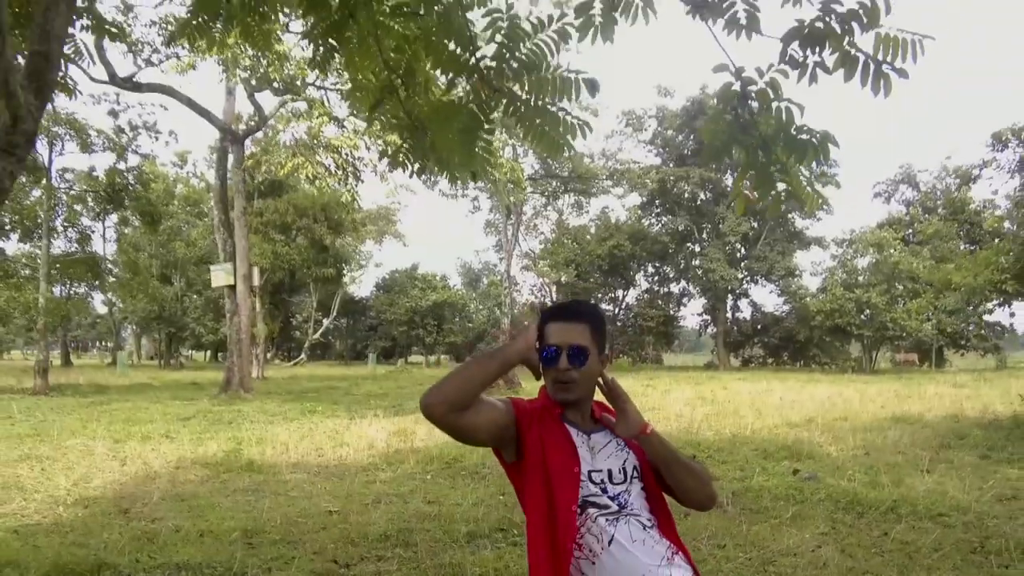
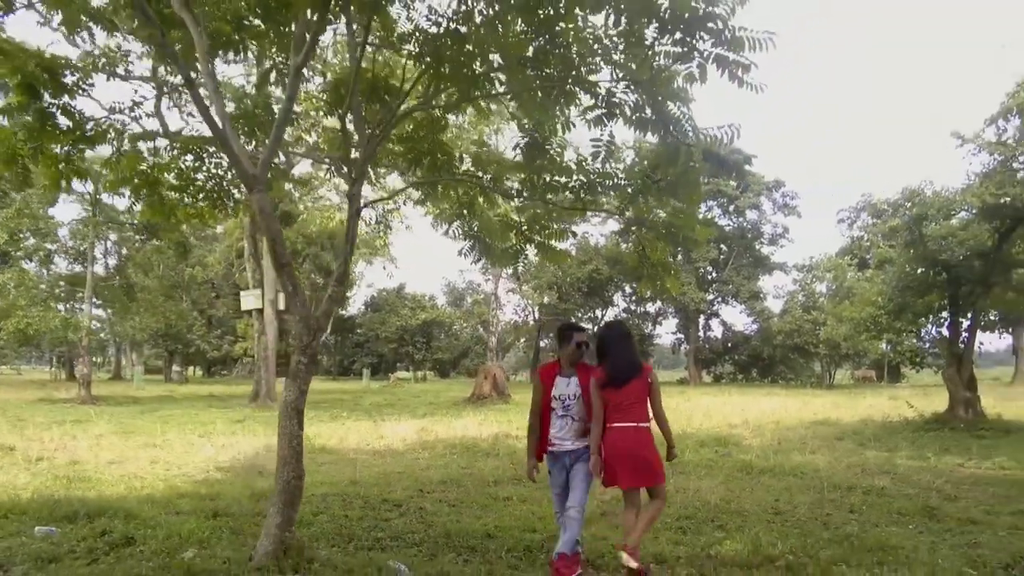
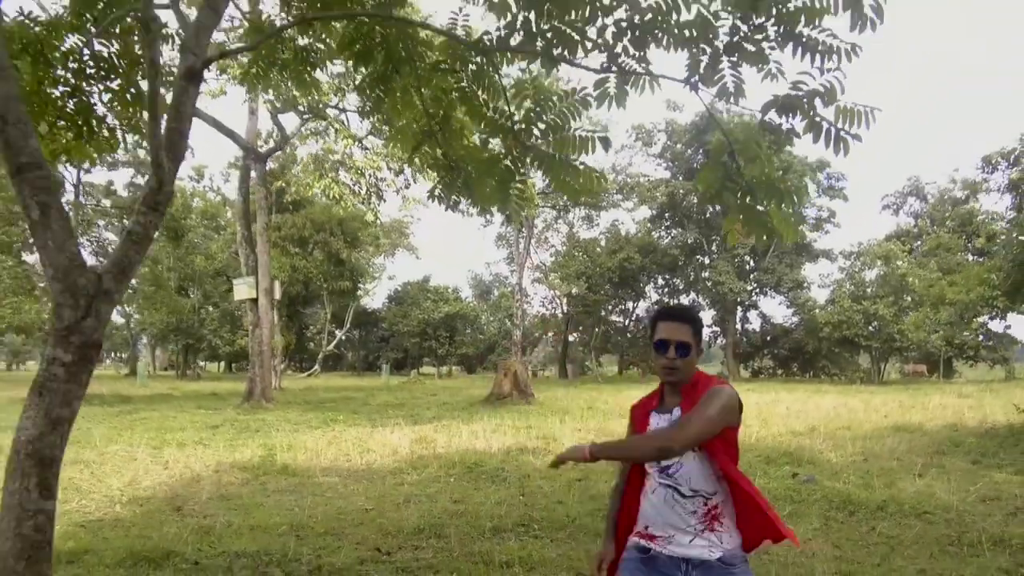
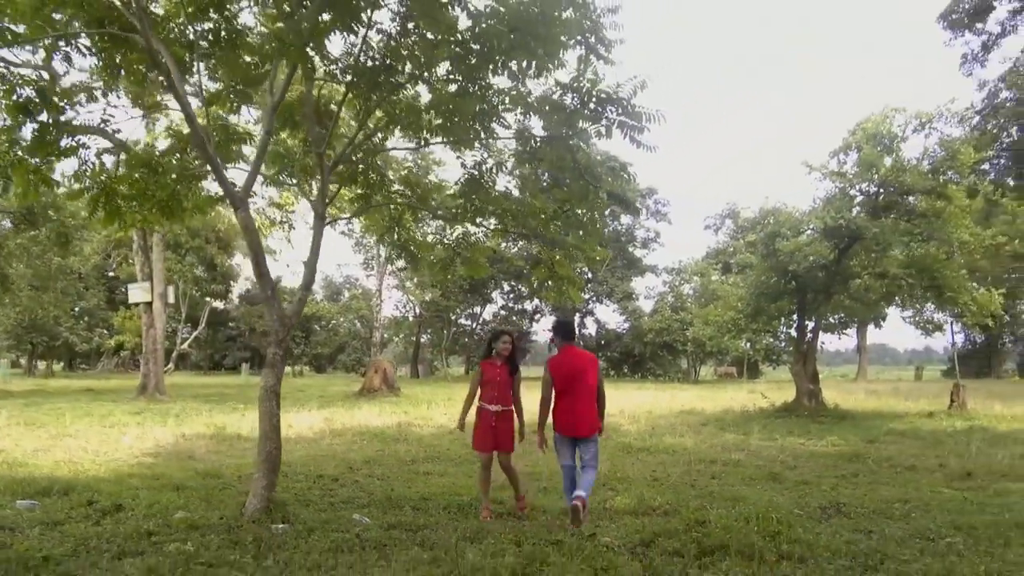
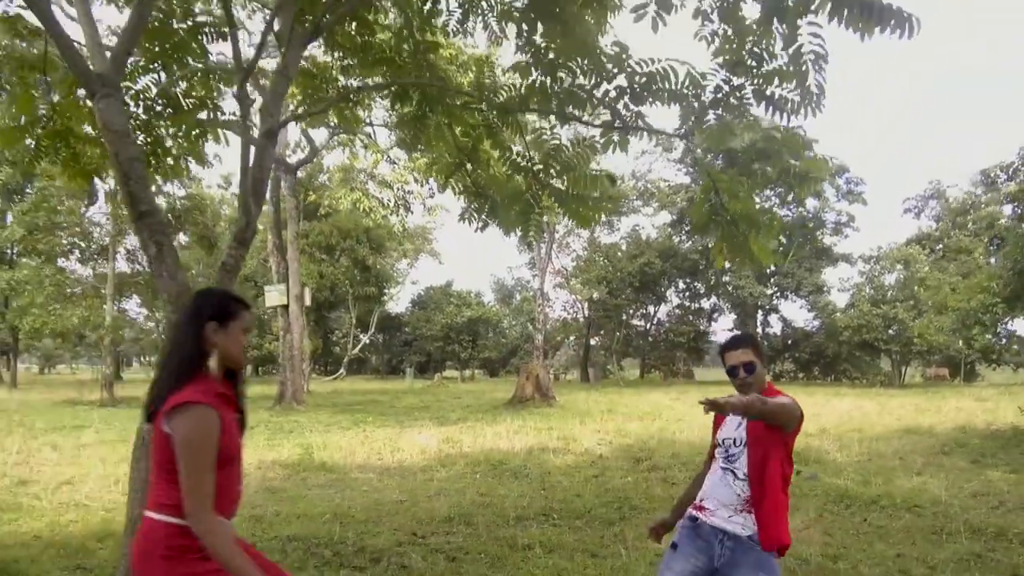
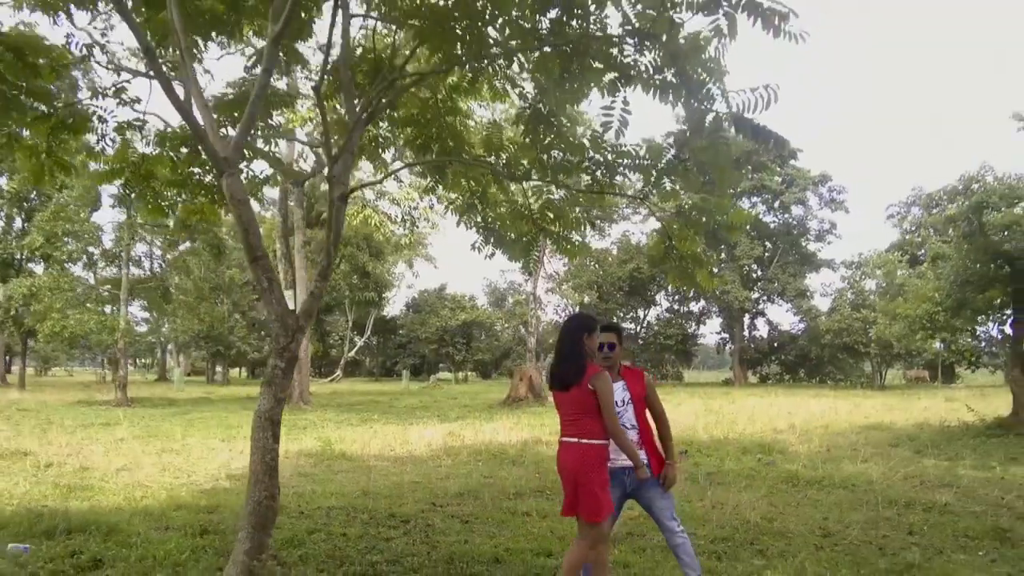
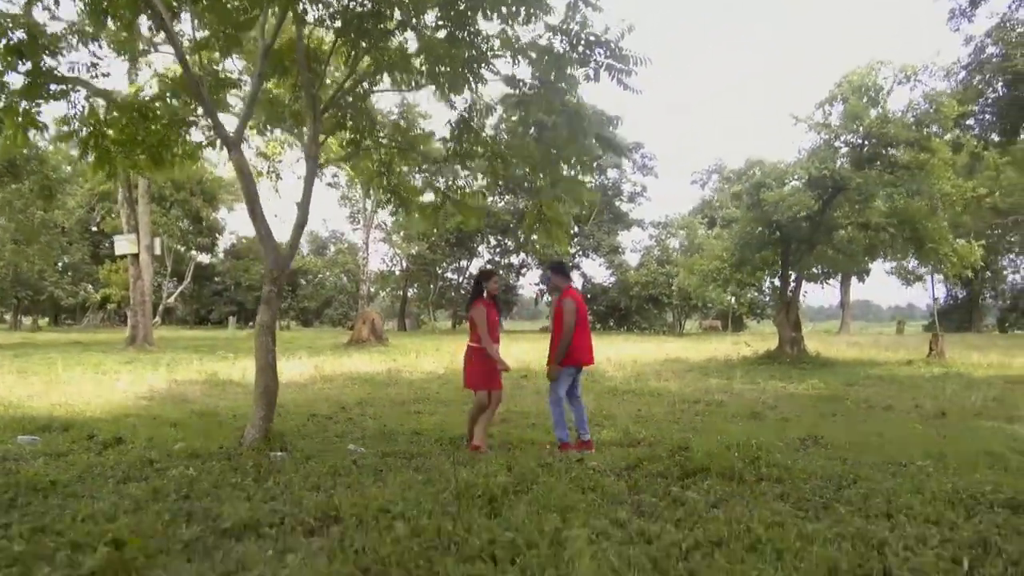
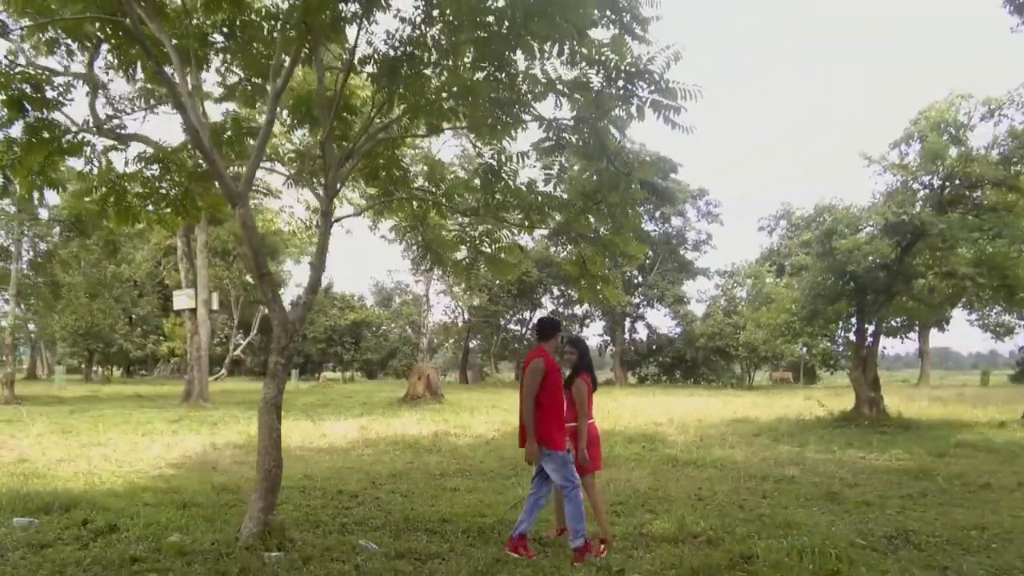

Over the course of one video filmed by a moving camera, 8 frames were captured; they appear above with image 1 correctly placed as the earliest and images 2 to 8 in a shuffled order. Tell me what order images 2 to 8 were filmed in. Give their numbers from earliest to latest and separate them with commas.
3, 5, 6, 2, 8, 4, 7
